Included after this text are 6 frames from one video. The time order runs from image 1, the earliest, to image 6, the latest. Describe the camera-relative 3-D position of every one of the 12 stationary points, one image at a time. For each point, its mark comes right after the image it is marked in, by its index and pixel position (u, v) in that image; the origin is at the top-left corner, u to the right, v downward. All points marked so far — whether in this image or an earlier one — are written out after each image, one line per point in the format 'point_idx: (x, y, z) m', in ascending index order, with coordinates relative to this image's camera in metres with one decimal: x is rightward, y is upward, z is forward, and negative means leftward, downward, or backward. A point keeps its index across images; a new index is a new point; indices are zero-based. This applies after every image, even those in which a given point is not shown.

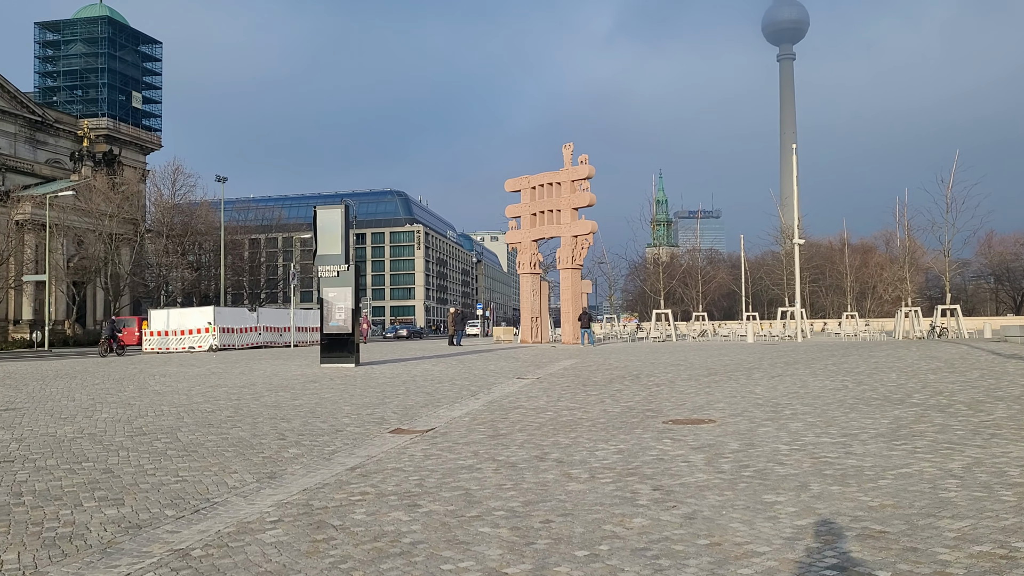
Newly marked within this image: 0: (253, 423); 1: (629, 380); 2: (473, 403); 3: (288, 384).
0: (-4.0, -2.1, +12.0) m
1: (+2.7, -2.1, +18.3) m
2: (-0.7, -2.2, +15.1) m
3: (-5.0, -2.2, +17.8) m
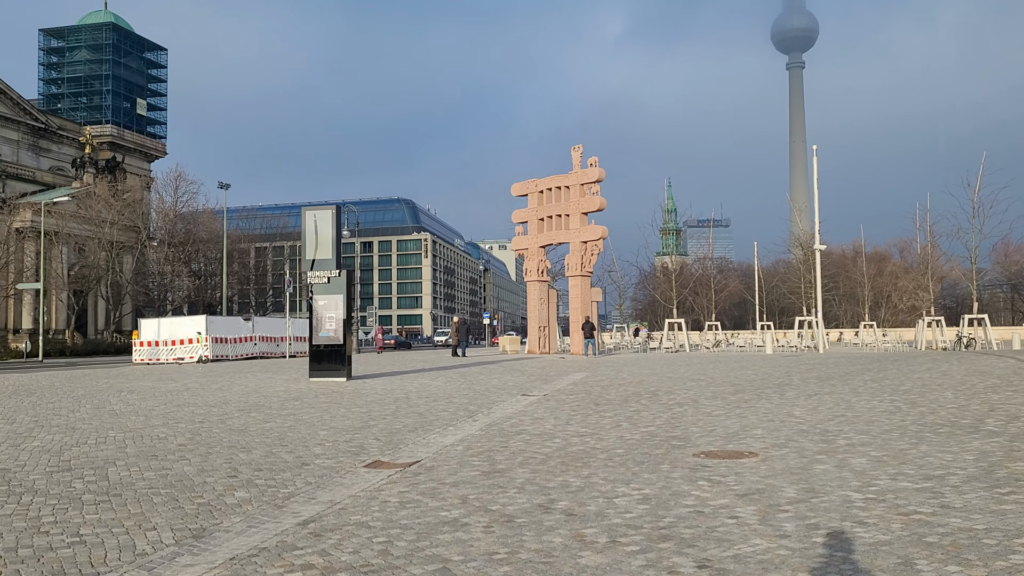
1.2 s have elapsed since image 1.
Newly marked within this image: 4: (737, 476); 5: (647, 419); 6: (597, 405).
0: (-4.0, -2.1, +10.2) m
1: (+2.7, -2.3, +16.4) m
2: (-0.7, -2.3, +13.2) m
3: (-5.0, -2.3, +15.9) m
4: (+2.3, -1.9, +8.2) m
5: (+2.2, -2.2, +13.1) m
6: (+1.6, -2.3, +15.4) m
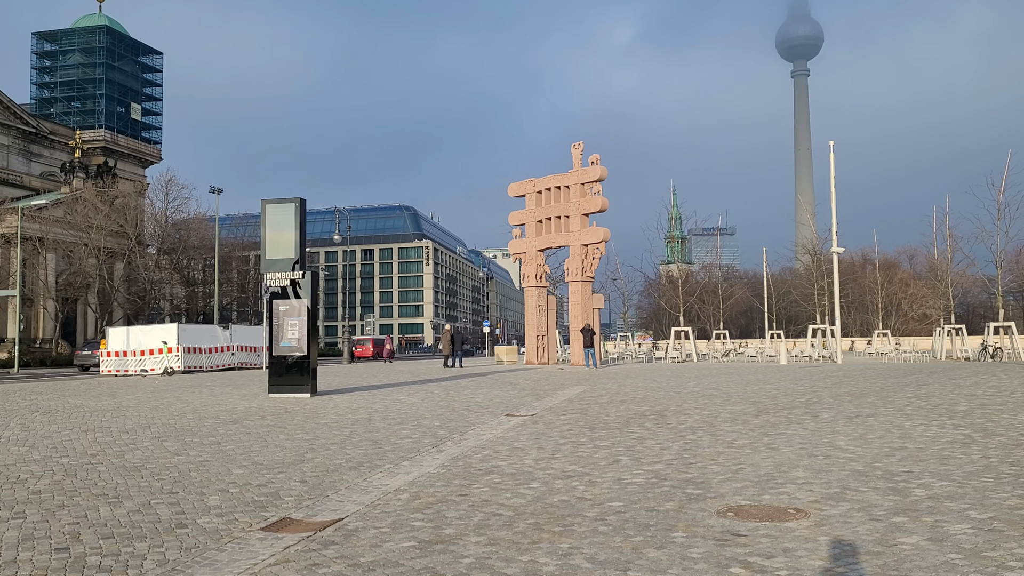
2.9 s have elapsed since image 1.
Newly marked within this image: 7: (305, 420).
0: (-4.4, -2.1, +7.5) m
1: (+2.4, -2.3, +13.7) m
2: (-1.1, -2.3, +10.5) m
3: (-5.3, -2.3, +13.3) m
4: (+1.9, -1.9, +5.5) m
5: (+1.9, -2.1, +10.4) m
6: (+1.3, -2.3, +12.7) m
7: (-3.9, -2.5, +14.8) m
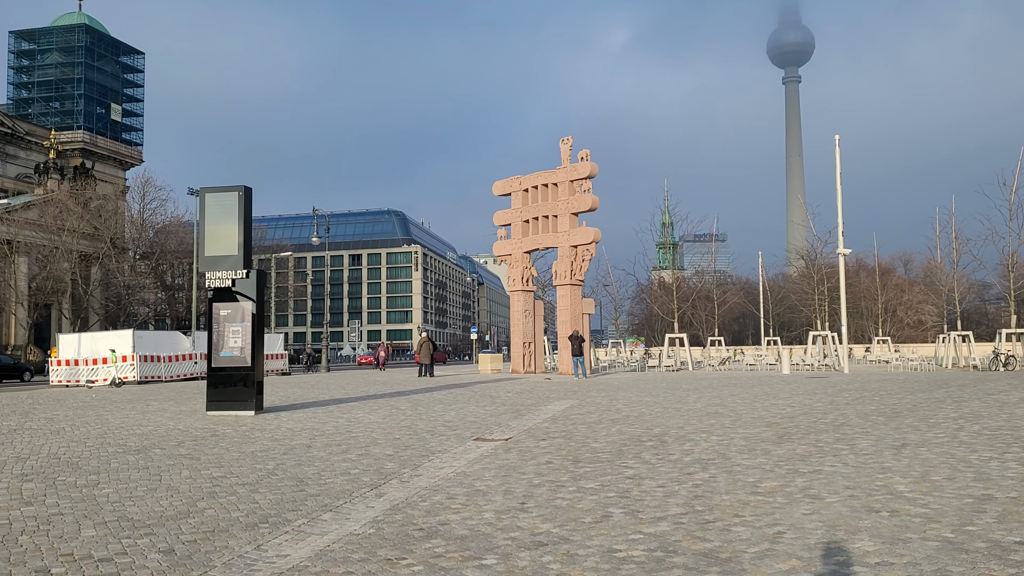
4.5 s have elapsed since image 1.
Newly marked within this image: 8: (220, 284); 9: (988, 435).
0: (-4.8, -2.0, +4.9) m
1: (+1.9, -2.3, +11.1) m
2: (-1.5, -2.2, +8.0) m
3: (-5.8, -2.3, +10.7) m
4: (+1.5, -1.8, +3.0) m
5: (+1.4, -2.1, +7.9) m
6: (+0.8, -2.3, +10.2) m
7: (-4.3, -2.5, +12.2) m
8: (-6.4, +0.1, +17.3) m
9: (+6.6, -2.0, +11.0) m
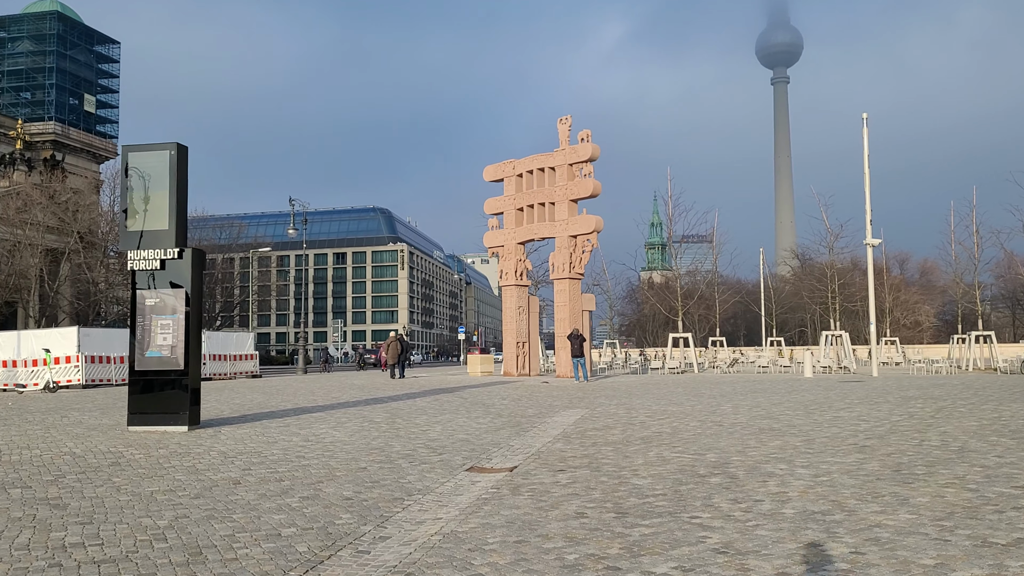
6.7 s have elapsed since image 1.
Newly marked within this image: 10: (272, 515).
0: (-4.6, -1.7, +1.4) m
1: (+2.0, -2.0, +7.8) m
2: (-1.3, -2.0, +4.5) m
3: (-5.7, -2.0, +7.2) m
4: (+1.8, -1.5, -0.4) m
5: (+1.6, -1.8, +4.5) m
6: (+0.9, -2.0, +6.8) m
7: (-4.2, -2.2, +8.7) m
8: (-6.4, +0.3, +13.8) m
9: (+6.7, -1.8, +7.7) m
10: (-2.2, -2.1, +7.5) m
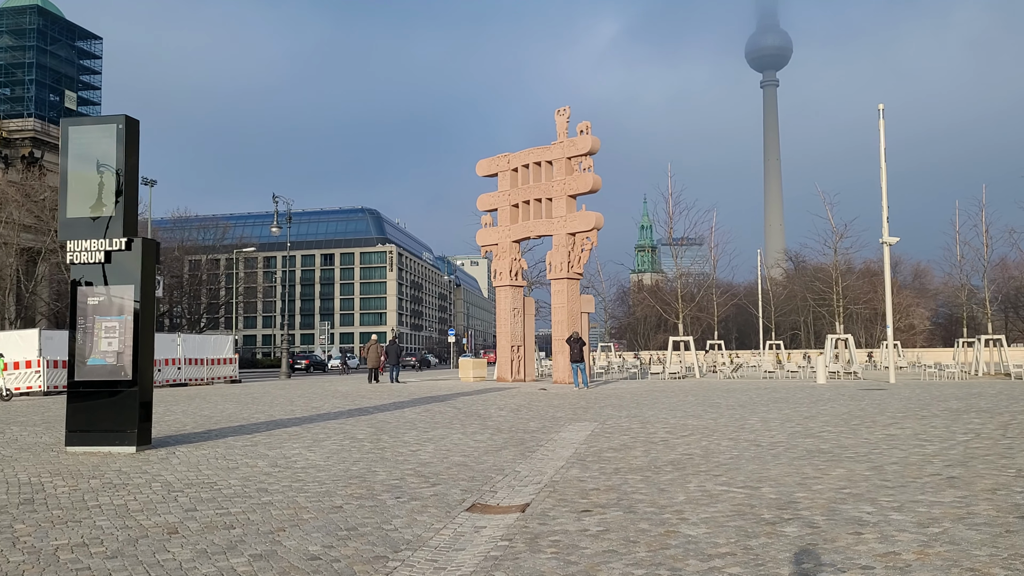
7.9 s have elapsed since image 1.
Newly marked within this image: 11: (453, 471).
0: (-4.3, -1.6, -0.5) m
1: (+2.2, -1.9, +5.9) m
2: (-1.2, -1.9, +2.6) m
3: (-5.5, -2.0, +5.2) m
4: (+2.0, -1.4, -2.3) m
5: (+1.8, -1.8, +2.6) m
6: (+1.1, -1.9, +4.9) m
7: (-4.1, -2.1, +6.8) m
8: (-6.3, +0.4, +11.8) m
9: (+6.9, -1.7, +5.9) m
10: (-2.1, -2.0, +5.5) m
11: (-0.8, -2.3, +10.1) m
